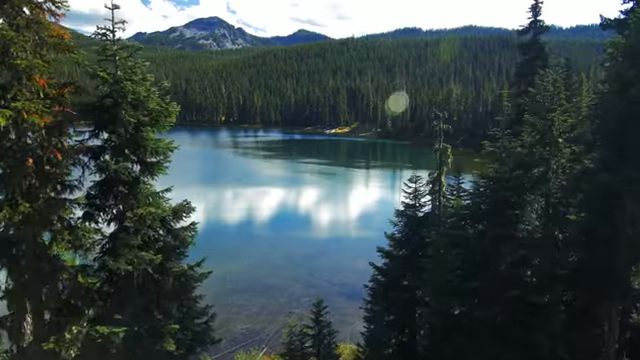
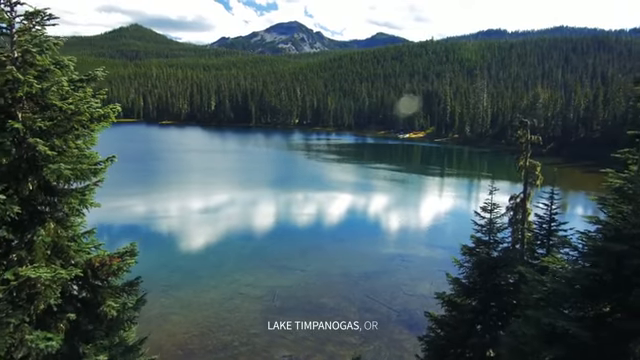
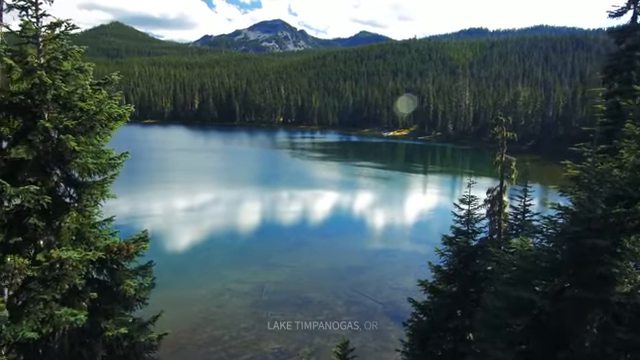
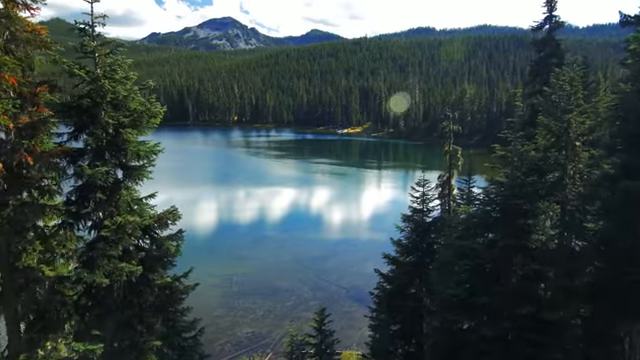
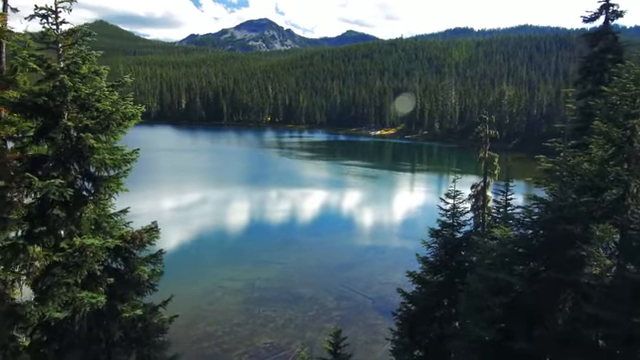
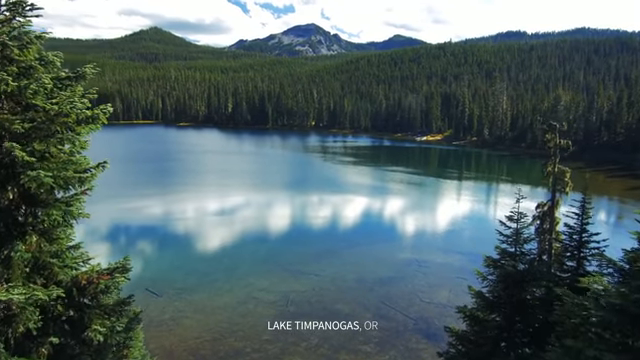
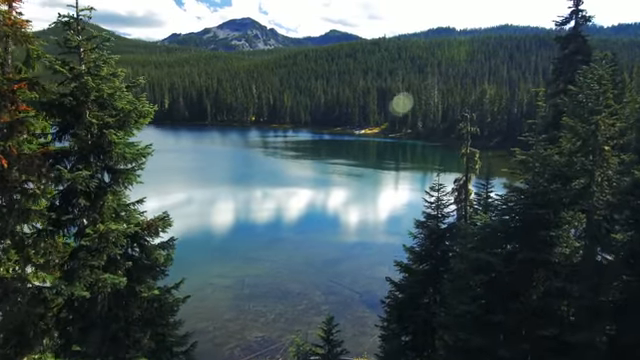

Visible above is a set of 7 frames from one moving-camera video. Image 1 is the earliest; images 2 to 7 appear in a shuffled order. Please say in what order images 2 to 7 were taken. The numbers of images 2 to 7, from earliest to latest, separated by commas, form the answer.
4, 7, 5, 3, 2, 6
